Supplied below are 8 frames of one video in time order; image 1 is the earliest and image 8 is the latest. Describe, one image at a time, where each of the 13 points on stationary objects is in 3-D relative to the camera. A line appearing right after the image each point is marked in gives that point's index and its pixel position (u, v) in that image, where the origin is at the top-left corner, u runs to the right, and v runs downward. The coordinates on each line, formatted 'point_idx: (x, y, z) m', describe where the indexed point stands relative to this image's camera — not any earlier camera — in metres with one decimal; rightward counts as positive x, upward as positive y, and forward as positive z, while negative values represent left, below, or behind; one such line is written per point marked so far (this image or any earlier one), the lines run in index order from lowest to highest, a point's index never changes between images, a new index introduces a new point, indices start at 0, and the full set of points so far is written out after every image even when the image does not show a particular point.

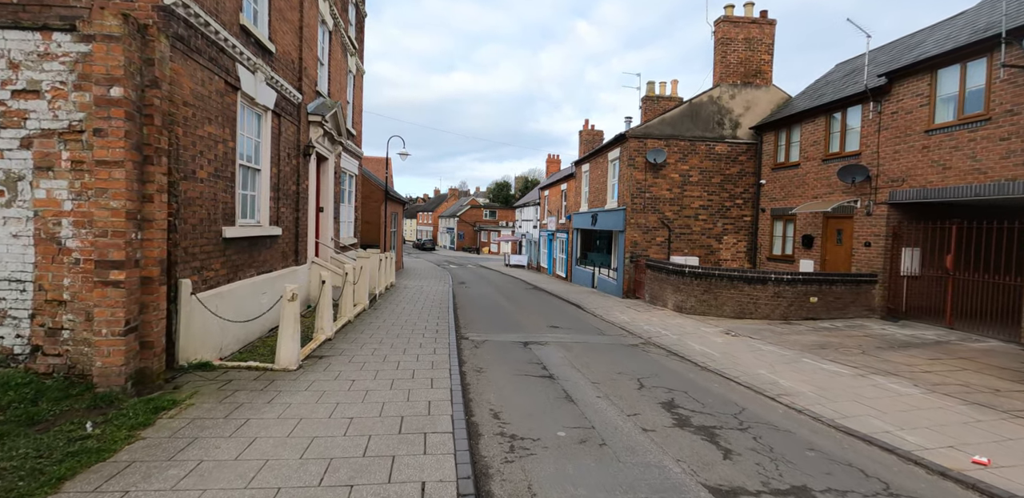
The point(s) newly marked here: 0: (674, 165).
0: (+5.2, +2.7, +15.5) m
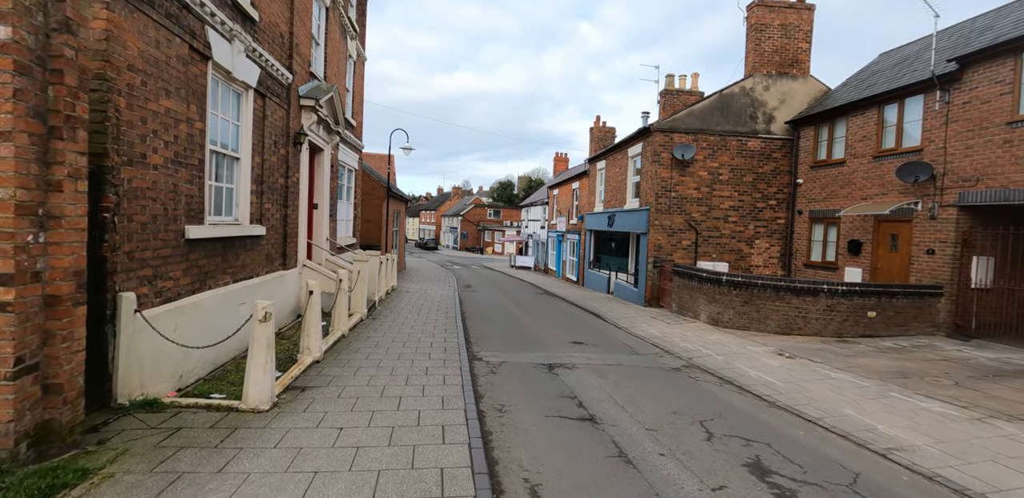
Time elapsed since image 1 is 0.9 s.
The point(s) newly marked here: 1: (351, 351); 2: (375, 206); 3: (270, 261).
0: (+5.6, +2.6, +14.2) m
1: (-2.4, -1.5, +7.2) m
2: (-5.6, +1.8, +19.7) m
3: (-4.2, -0.2, +8.4) m
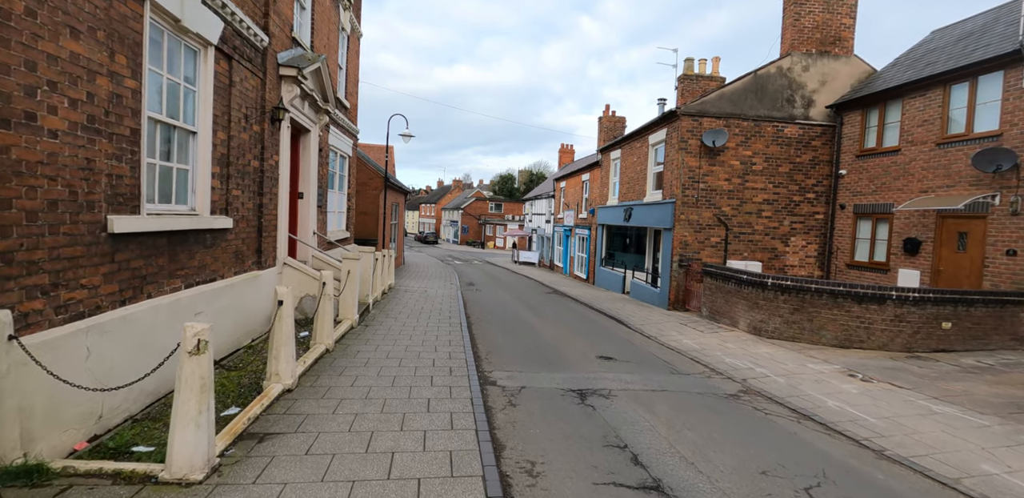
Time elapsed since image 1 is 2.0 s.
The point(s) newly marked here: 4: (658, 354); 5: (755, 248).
0: (+5.9, +2.6, +12.8) m
1: (-2.1, -1.5, +5.8) m
2: (-5.3, +2.0, +18.3) m
3: (-4.0, -0.2, +7.0) m
4: (+2.5, -1.8, +8.1) m
5: (+6.5, 0.0, +13.0) m
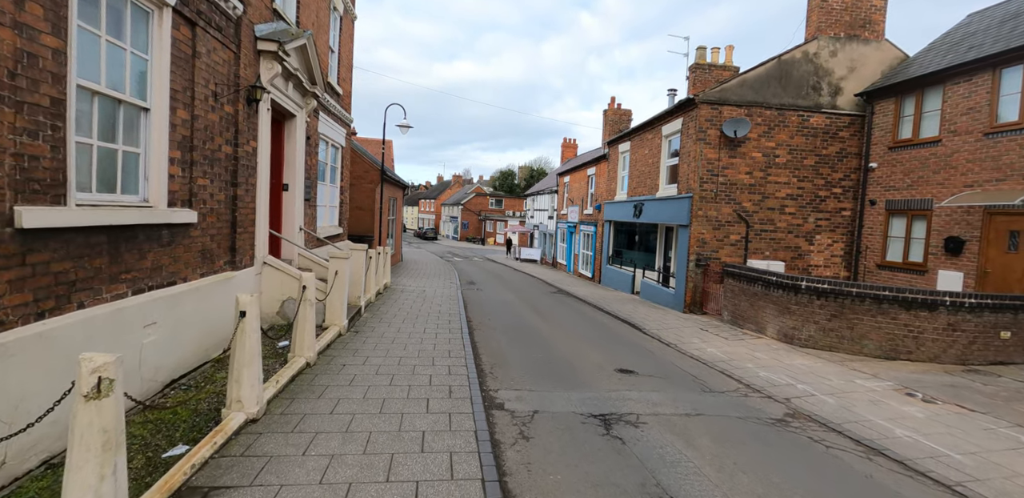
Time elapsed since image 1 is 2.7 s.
0: (+6.0, +2.7, +11.9) m
1: (-2.0, -1.5, +4.9) m
2: (-5.2, +2.1, +17.4) m
3: (-3.8, -0.1, +6.1) m
4: (+2.6, -1.8, +7.2) m
5: (+6.6, +0.1, +12.1) m
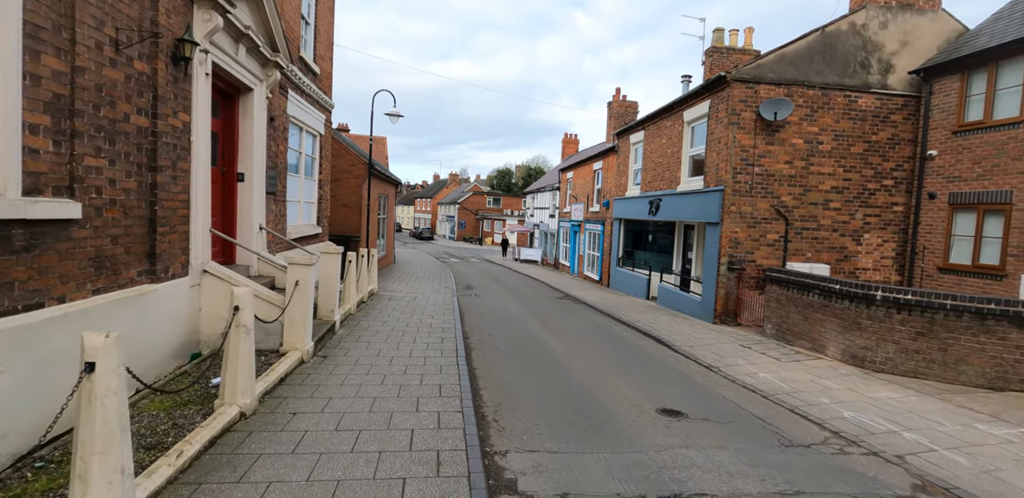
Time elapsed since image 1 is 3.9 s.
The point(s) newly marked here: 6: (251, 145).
0: (+6.1, +2.6, +10.3) m
1: (-1.9, -1.5, +3.3) m
2: (-5.2, +2.0, +15.7) m
3: (-3.7, -0.2, +4.5) m
4: (+2.7, -1.8, +5.6) m
5: (+6.7, 0.0, +10.5) m
6: (-3.9, +1.6, +7.3) m
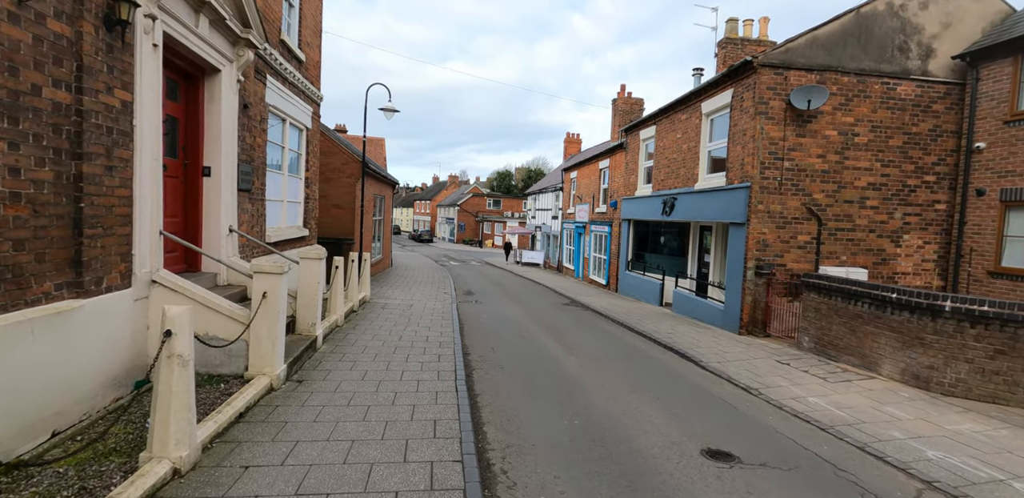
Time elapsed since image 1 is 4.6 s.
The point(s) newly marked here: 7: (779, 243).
0: (+6.2, +2.6, +9.3) m
1: (-1.8, -1.6, +2.3) m
2: (-5.1, +1.9, +14.7) m
3: (-3.6, -0.2, +3.5) m
4: (+2.8, -1.8, +4.7) m
5: (+6.8, 0.0, +9.5) m
6: (-3.9, +1.5, +6.4) m
7: (+5.1, +0.1, +9.3) m
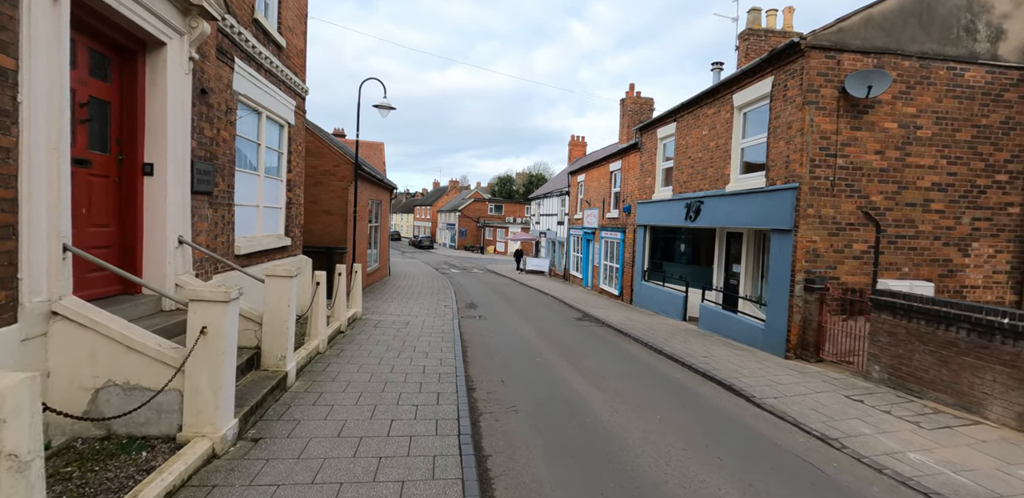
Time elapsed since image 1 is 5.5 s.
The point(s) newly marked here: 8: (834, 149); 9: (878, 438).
0: (+6.3, +2.4, +8.1) m
1: (-1.6, -1.7, +1.1) m
2: (-4.9, +1.7, +13.5) m
3: (-3.5, -0.4, +2.3) m
4: (+2.9, -2.0, +3.4) m
5: (+7.0, -0.2, +8.3) m
6: (-3.7, +1.3, +5.1) m
7: (+5.3, -0.1, +8.0) m
8: (+5.3, +1.6, +8.0) m
9: (+3.8, -2.0, +5.0) m
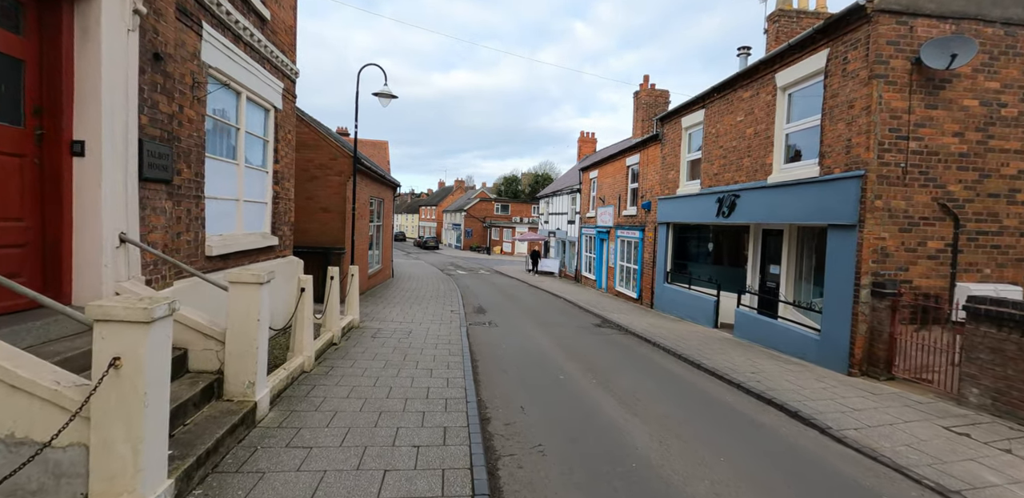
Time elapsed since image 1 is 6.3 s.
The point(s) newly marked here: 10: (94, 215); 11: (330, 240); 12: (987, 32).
0: (+6.6, +2.4, +6.9) m
1: (-1.5, -1.7, 0.0) m
2: (-4.6, +1.6, +12.5) m
3: (-3.3, -0.4, +1.2) m
4: (+3.2, -2.0, +2.3) m
5: (+7.2, -0.1, +7.1) m
6: (-3.5, +1.3, +4.1) m
7: (+5.6, 0.0, +6.9) m
8: (+5.6, +1.7, +6.8) m
9: (+4.0, -1.9, +3.9) m
10: (-3.5, +0.3, +4.1) m
11: (-4.7, +0.2, +12.5) m
12: (+6.8, +3.1, +6.9) m
